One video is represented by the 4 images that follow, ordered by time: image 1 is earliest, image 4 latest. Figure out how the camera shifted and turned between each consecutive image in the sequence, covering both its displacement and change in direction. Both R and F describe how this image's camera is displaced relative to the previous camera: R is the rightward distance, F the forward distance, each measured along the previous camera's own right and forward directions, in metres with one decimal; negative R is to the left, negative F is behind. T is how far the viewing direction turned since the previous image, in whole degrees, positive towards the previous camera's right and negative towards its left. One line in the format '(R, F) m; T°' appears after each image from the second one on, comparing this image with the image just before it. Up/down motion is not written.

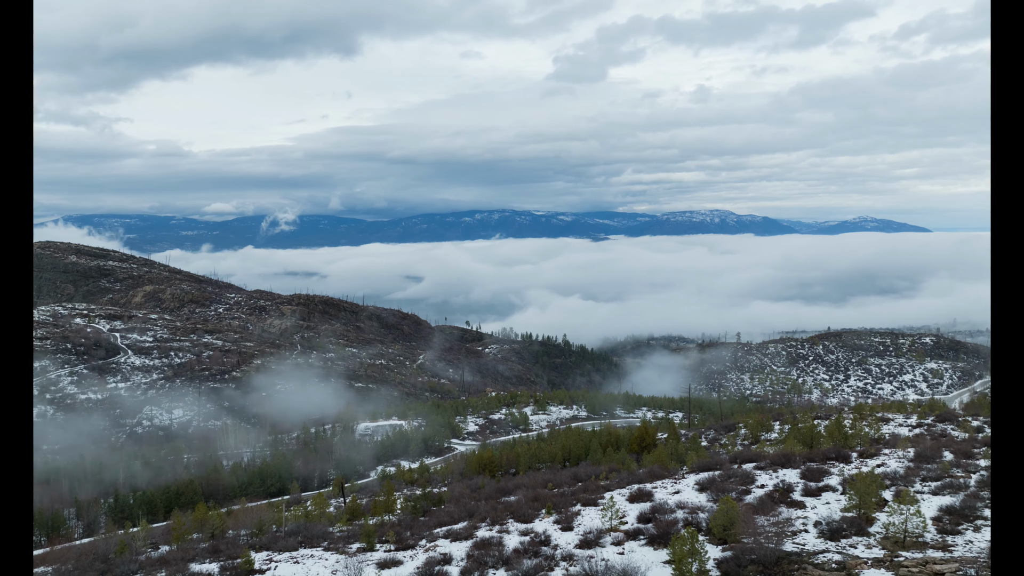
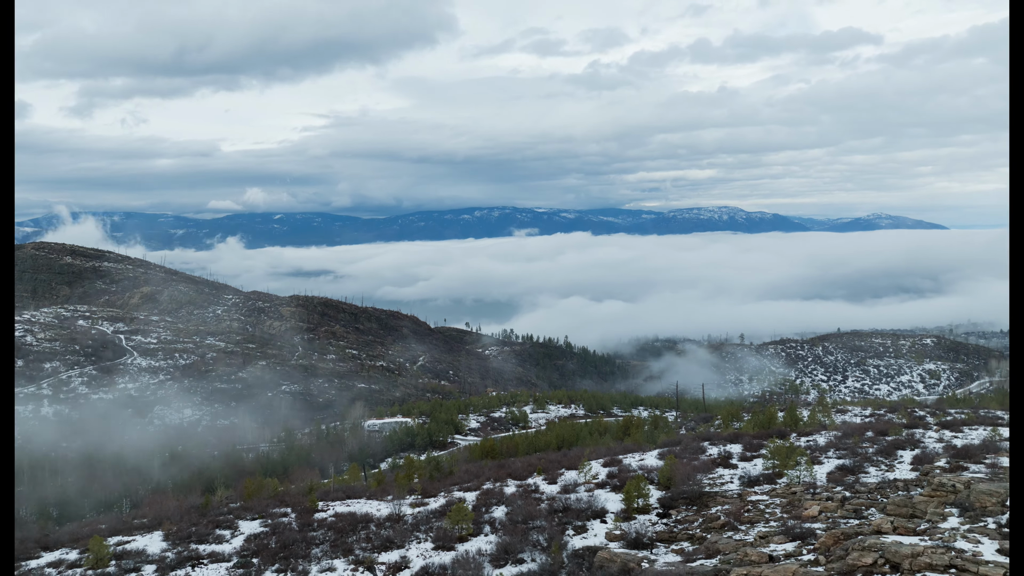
(+0.1, -3.7) m; 0°
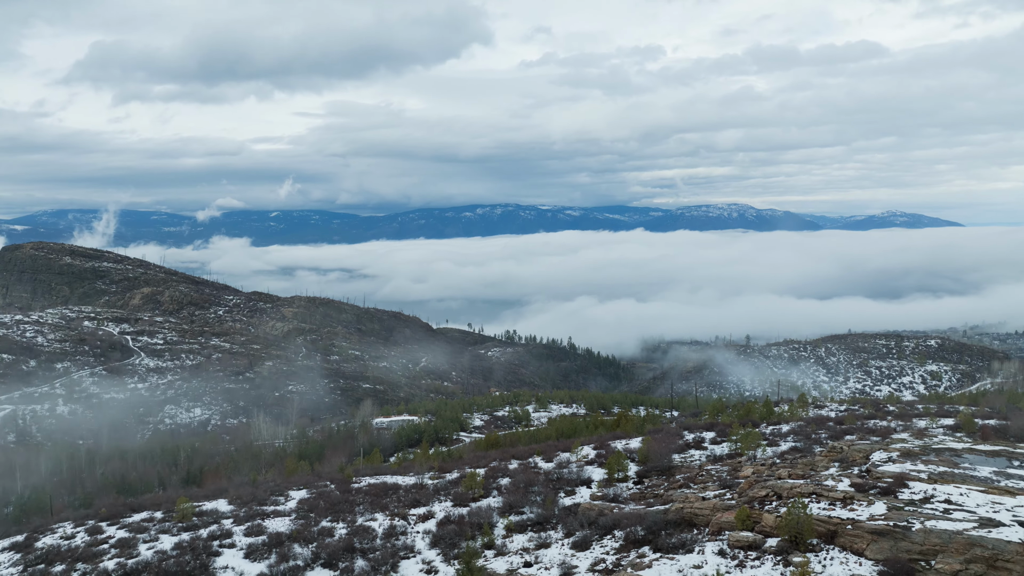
(0.0, -2.8) m; 0°
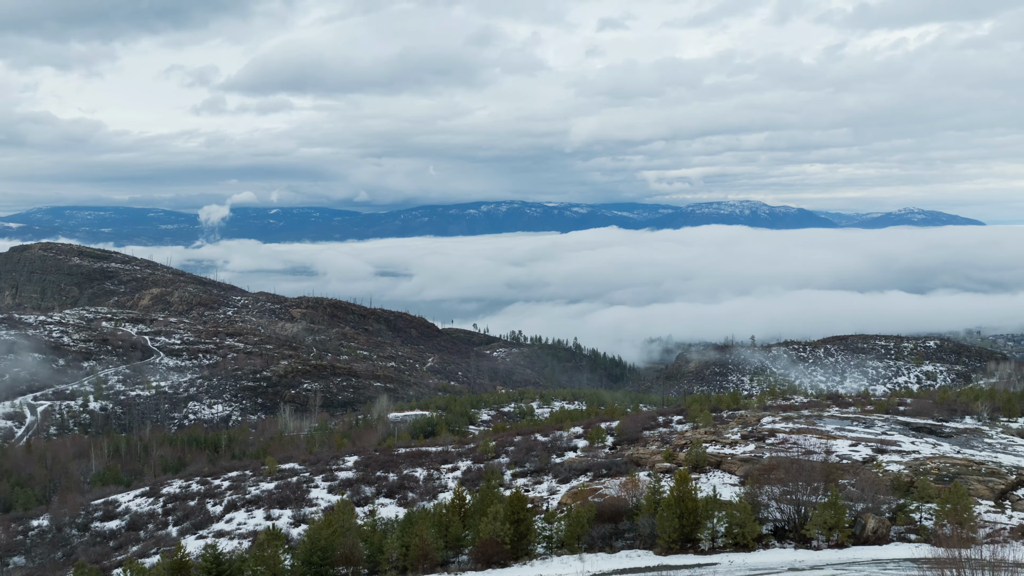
(+0.1, -4.6) m; -1°
